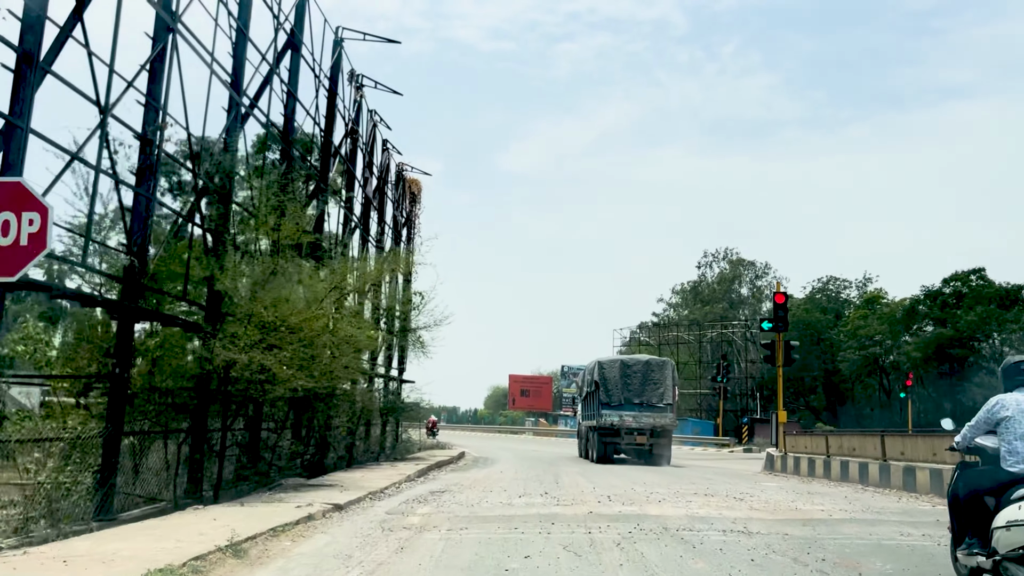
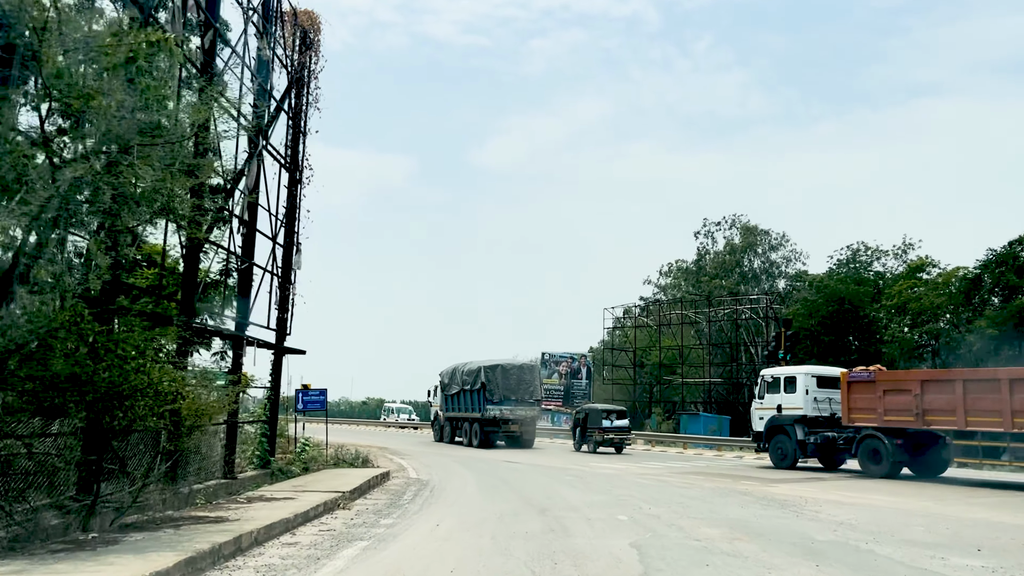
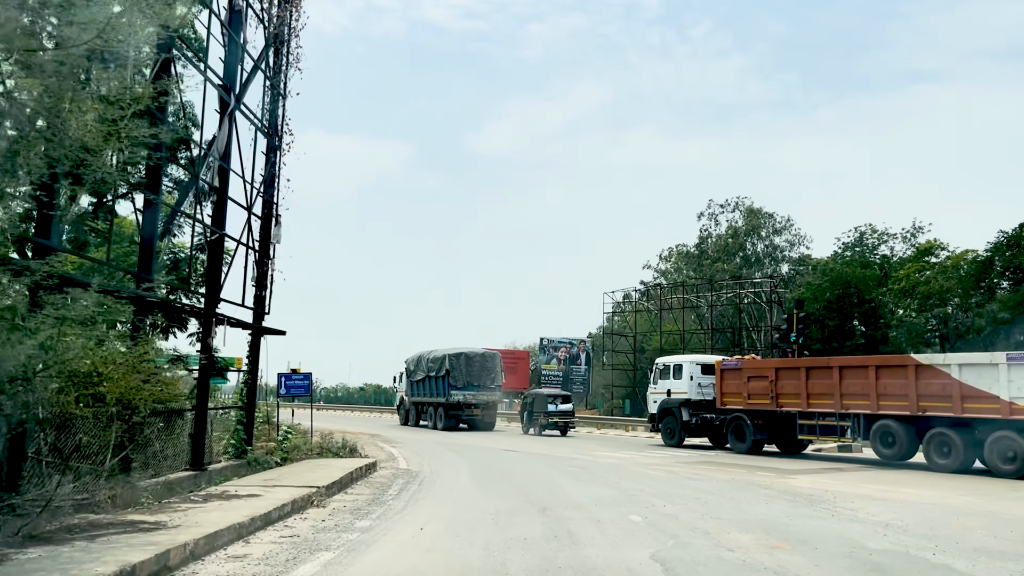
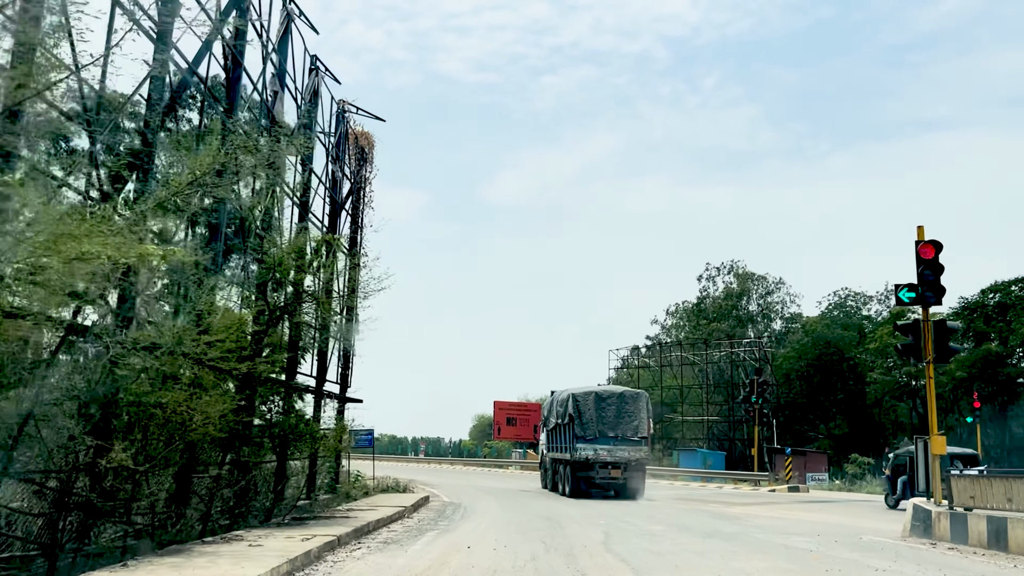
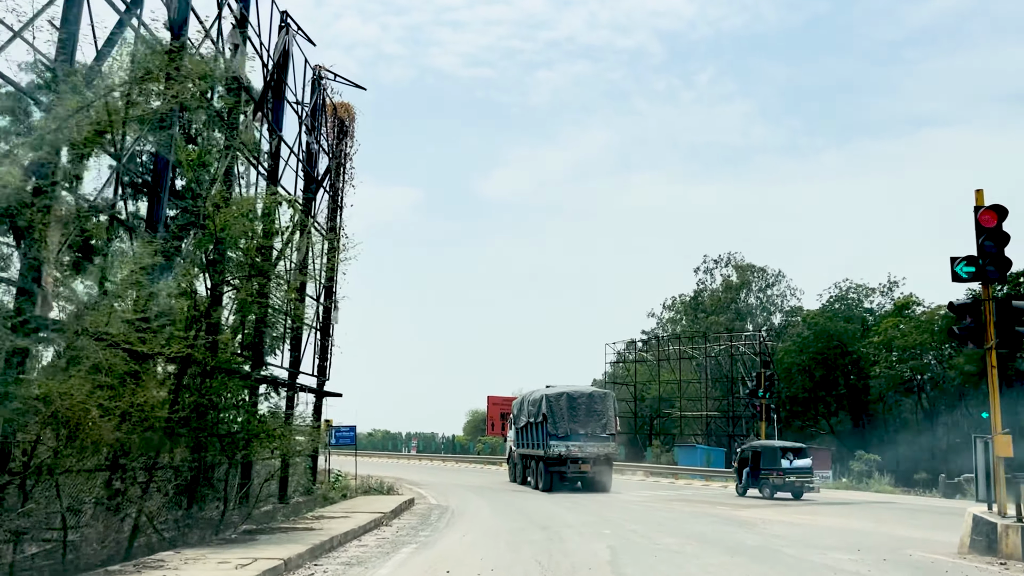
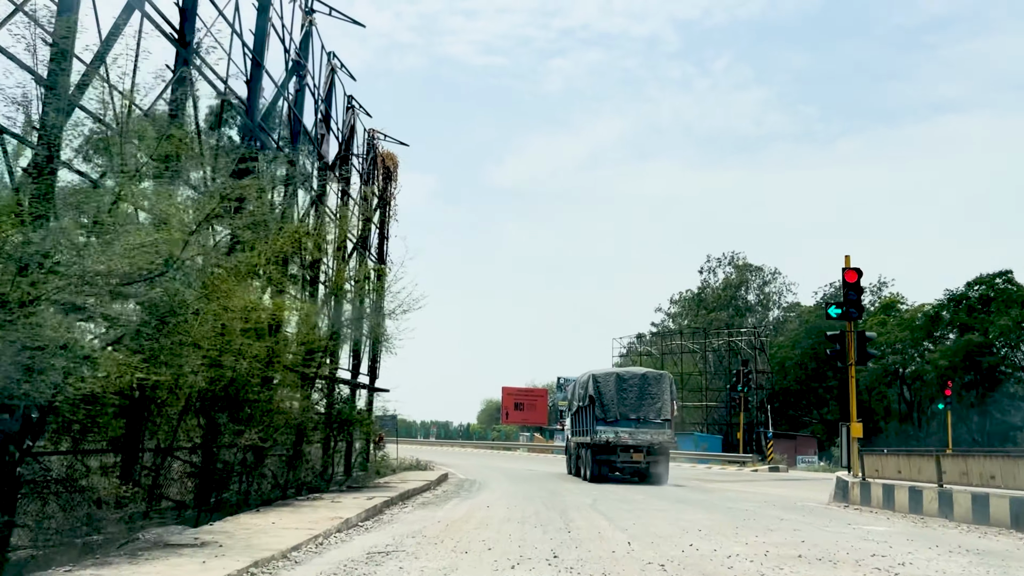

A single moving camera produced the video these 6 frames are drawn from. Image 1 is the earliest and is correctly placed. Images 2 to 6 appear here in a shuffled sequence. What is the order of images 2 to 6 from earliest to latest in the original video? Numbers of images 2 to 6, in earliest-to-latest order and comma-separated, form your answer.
6, 4, 5, 2, 3
